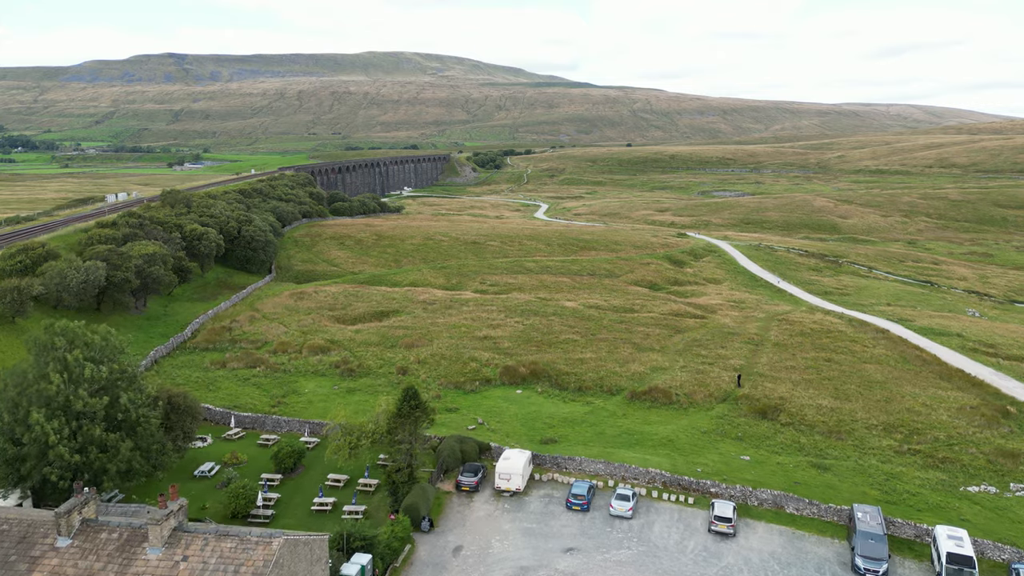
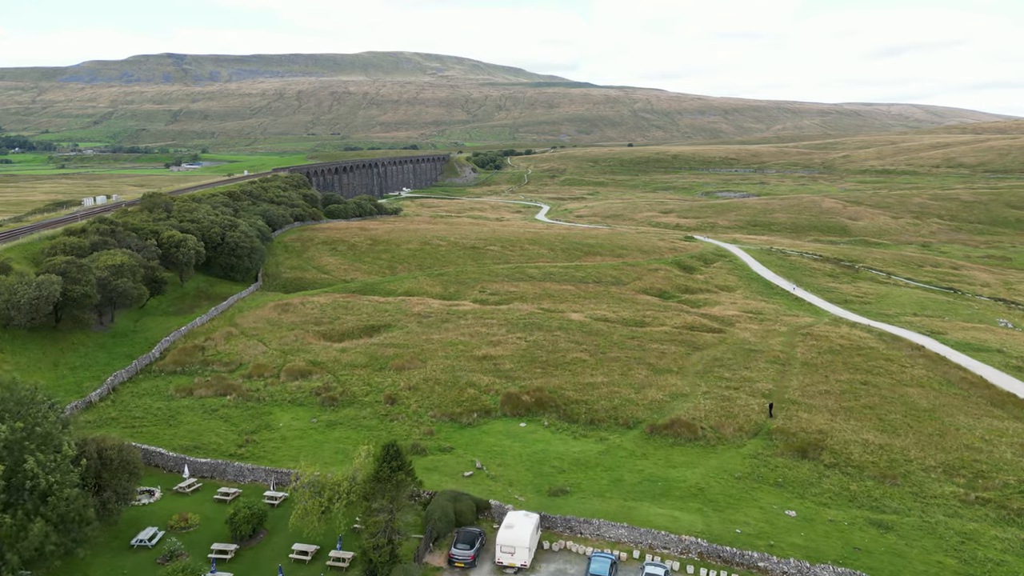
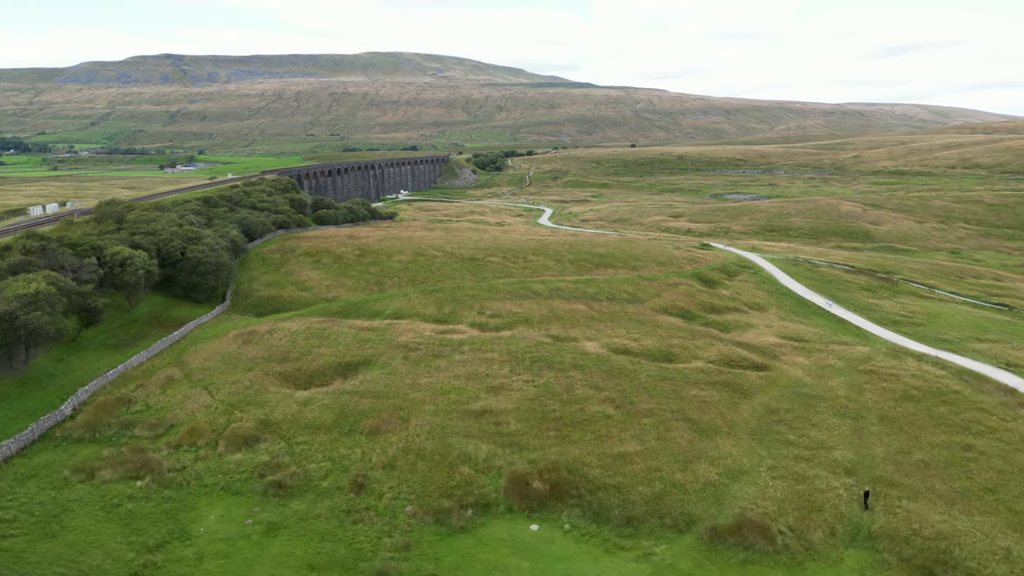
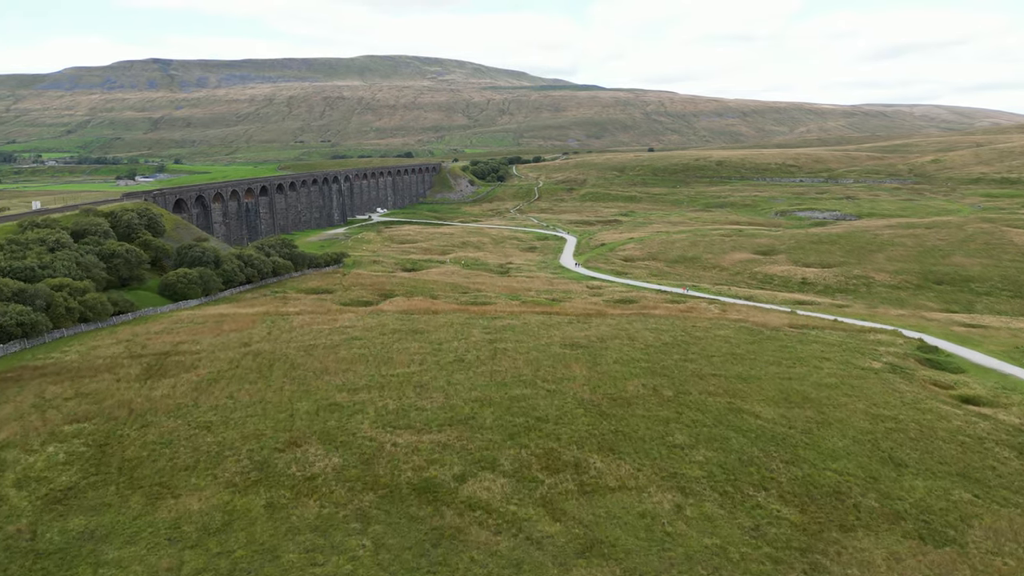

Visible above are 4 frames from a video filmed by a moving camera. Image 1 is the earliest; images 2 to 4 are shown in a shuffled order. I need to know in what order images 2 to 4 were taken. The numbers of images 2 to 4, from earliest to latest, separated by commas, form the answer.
2, 3, 4
